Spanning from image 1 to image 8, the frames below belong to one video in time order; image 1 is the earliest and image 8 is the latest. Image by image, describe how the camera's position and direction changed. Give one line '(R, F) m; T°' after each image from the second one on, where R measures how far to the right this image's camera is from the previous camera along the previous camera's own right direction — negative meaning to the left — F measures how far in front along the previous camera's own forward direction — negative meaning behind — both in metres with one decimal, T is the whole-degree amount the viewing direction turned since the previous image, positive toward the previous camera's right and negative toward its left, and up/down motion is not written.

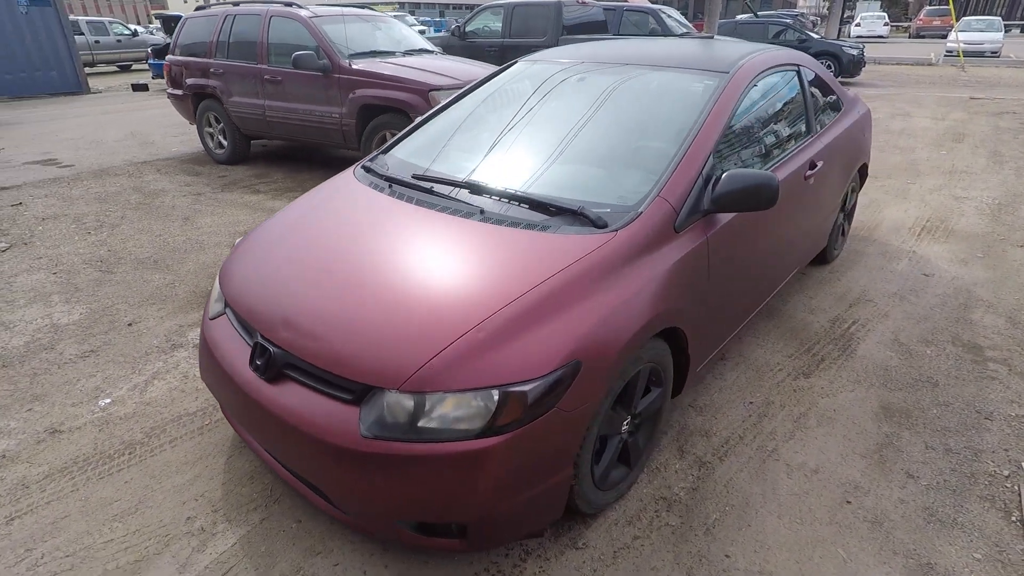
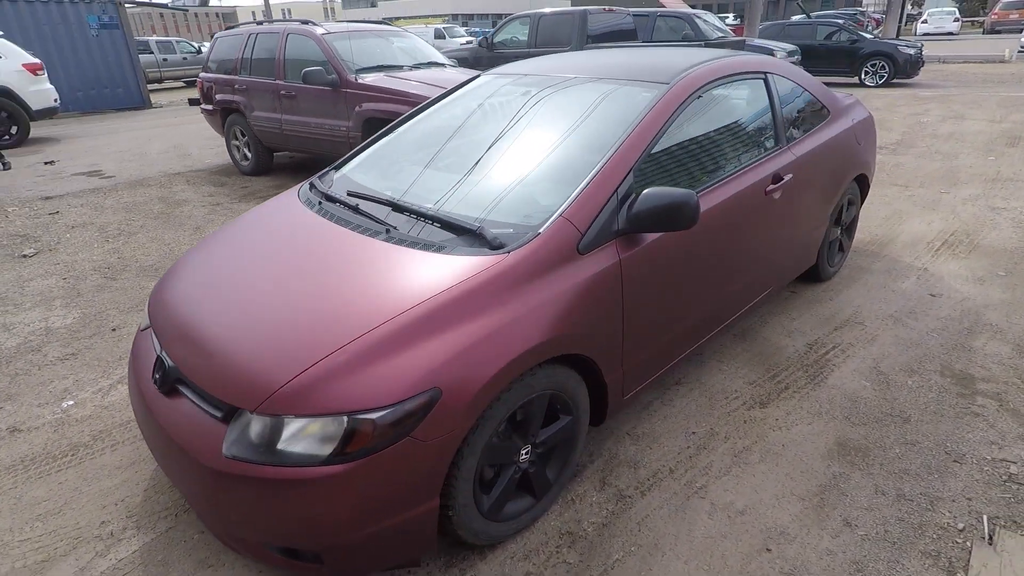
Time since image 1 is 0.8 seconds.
(+0.6, +0.1) m; -6°
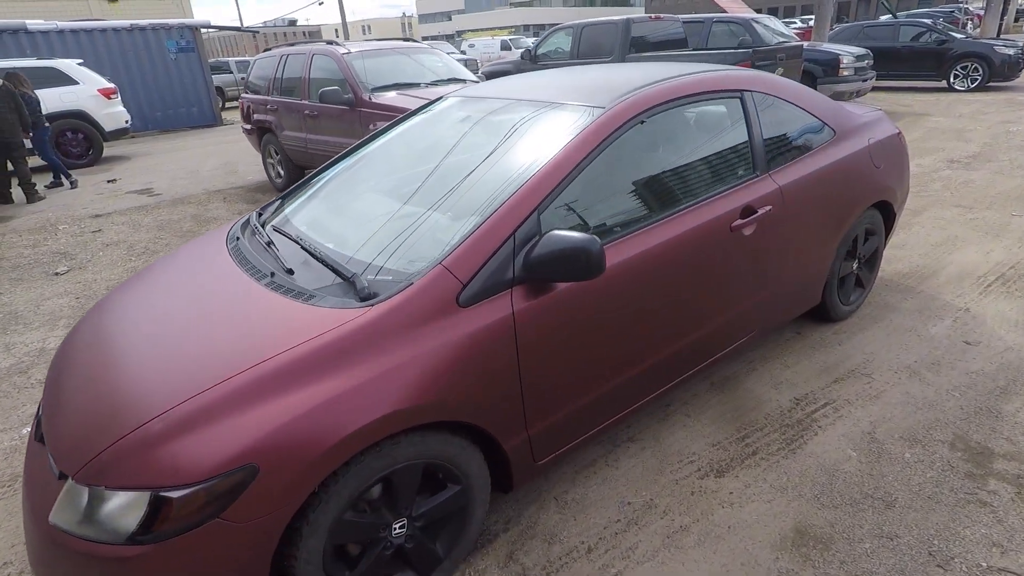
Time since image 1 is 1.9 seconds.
(+0.6, +0.3) m; -7°
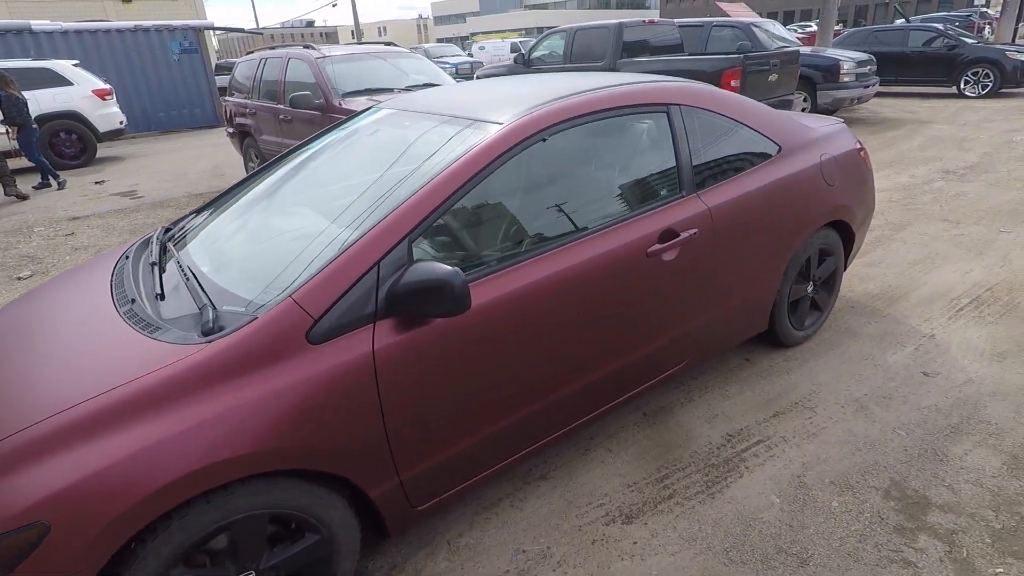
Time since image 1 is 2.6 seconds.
(+0.5, +0.2) m; -1°
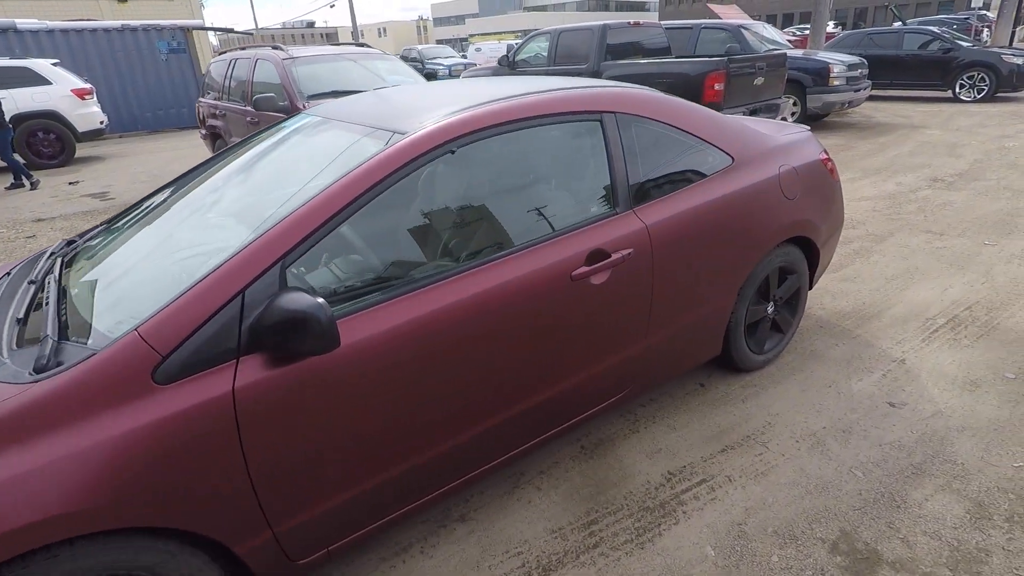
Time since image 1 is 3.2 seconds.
(+0.3, +0.2) m; 0°
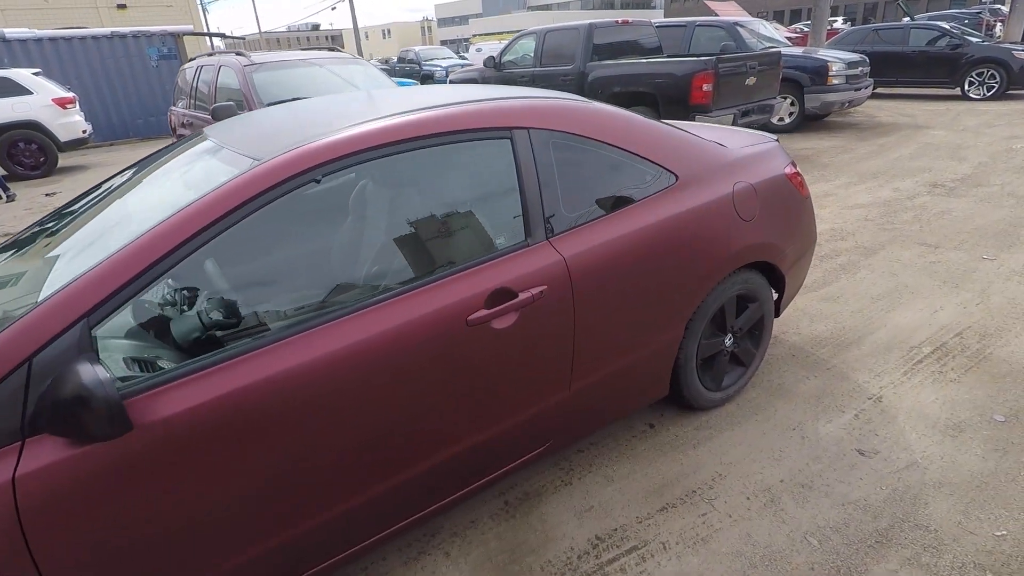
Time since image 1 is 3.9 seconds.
(+0.4, +0.3) m; -1°
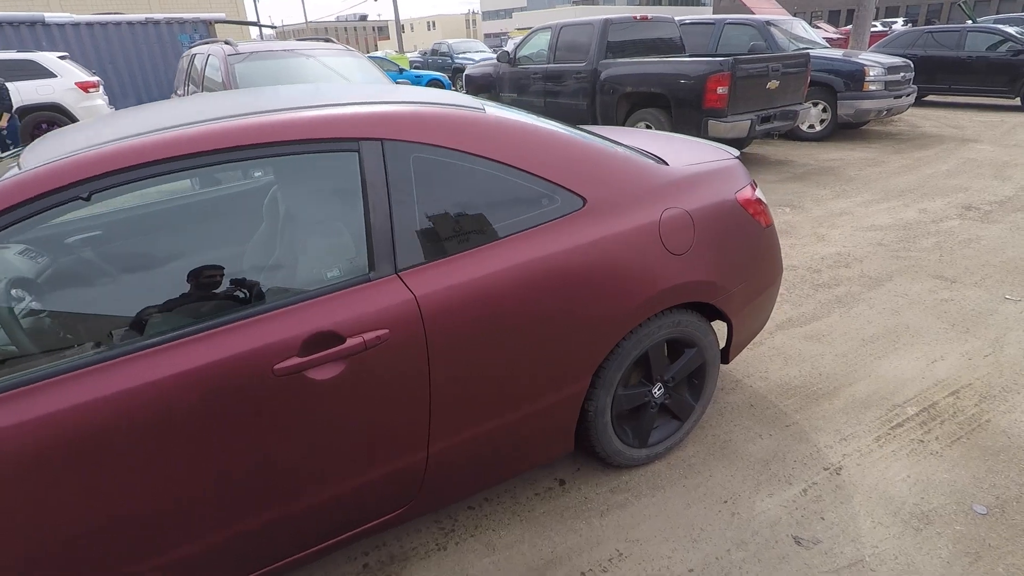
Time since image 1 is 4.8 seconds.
(+0.6, +0.4) m; -4°
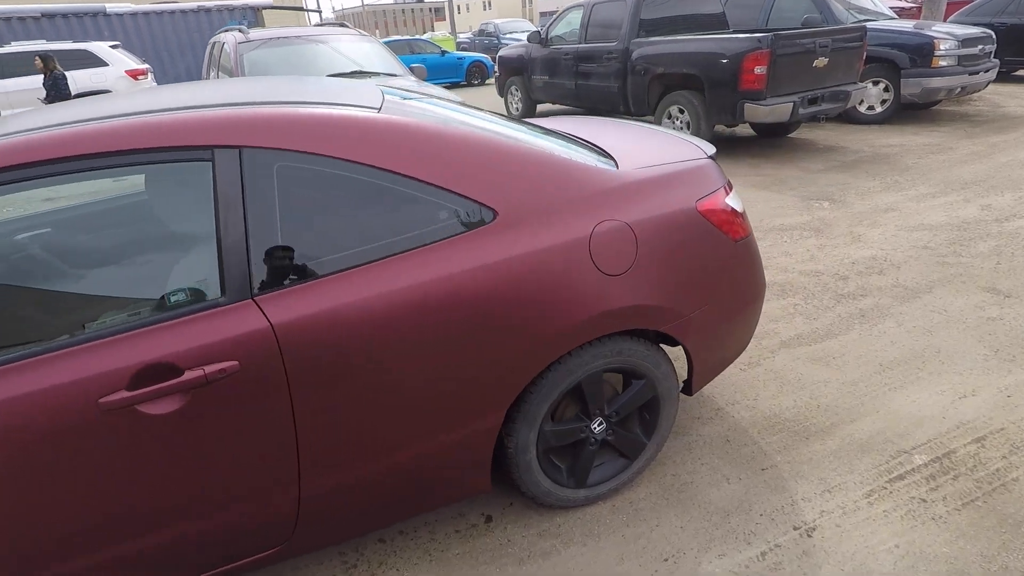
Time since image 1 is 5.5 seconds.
(+0.5, +0.3) m; -6°
